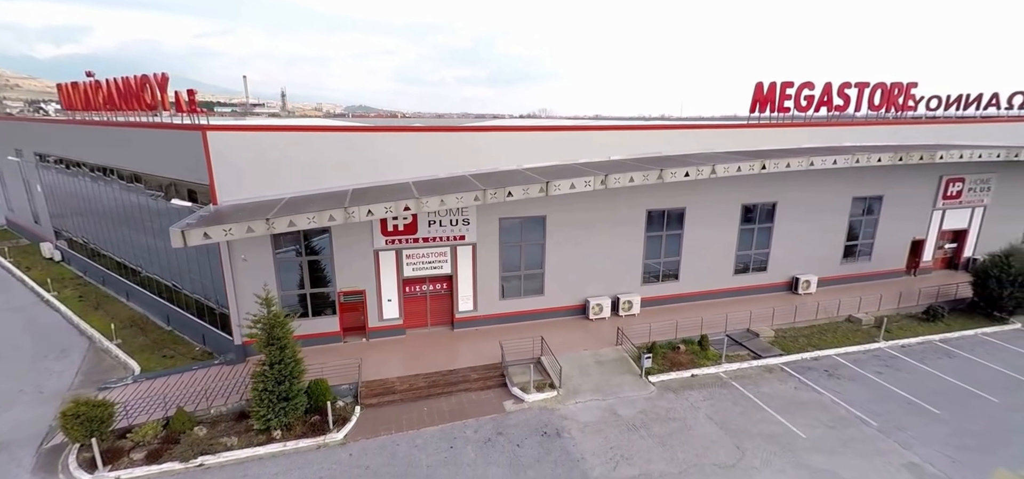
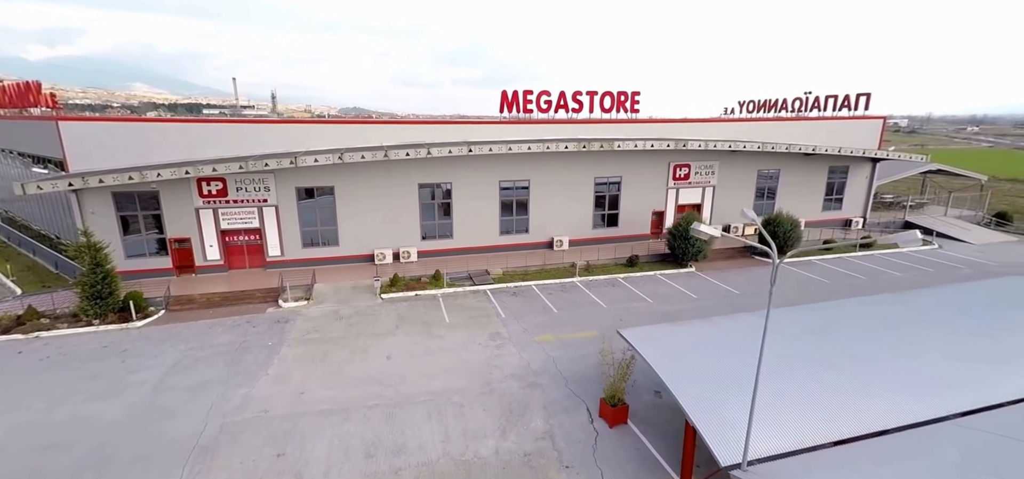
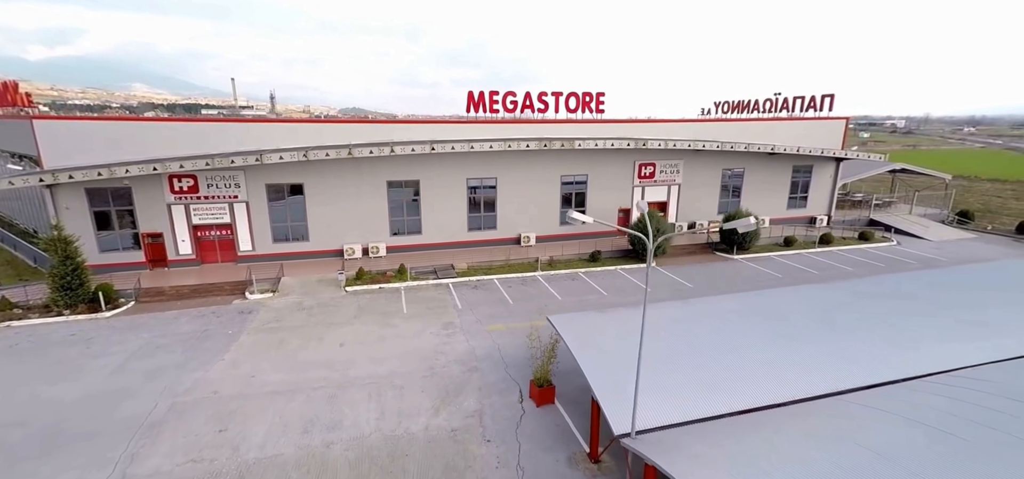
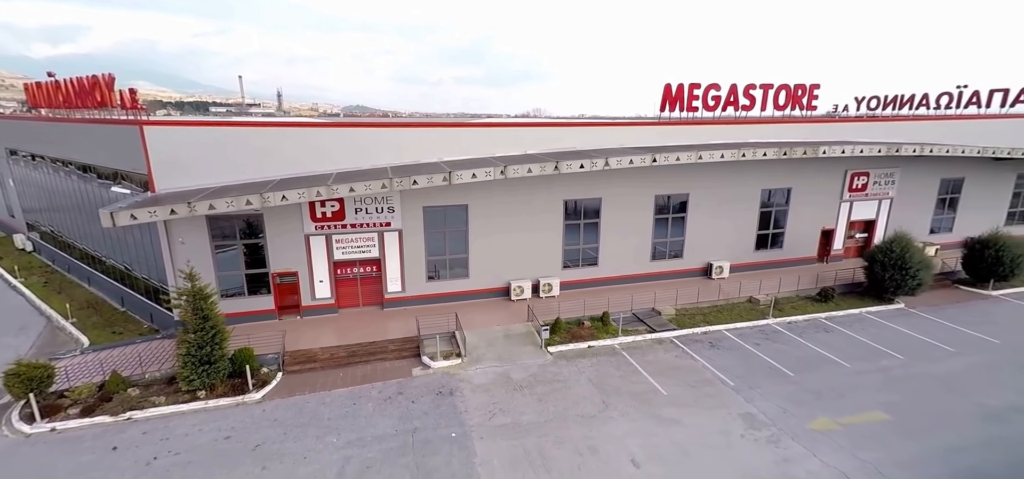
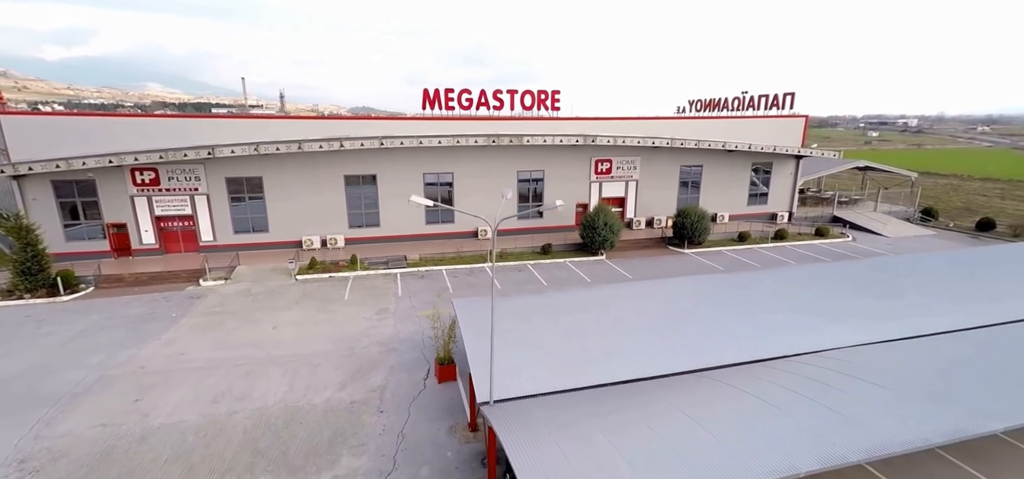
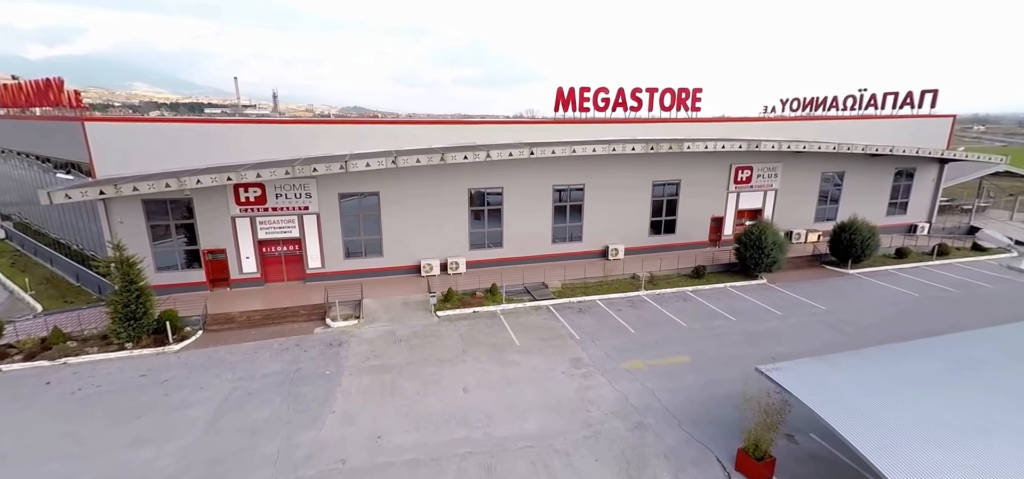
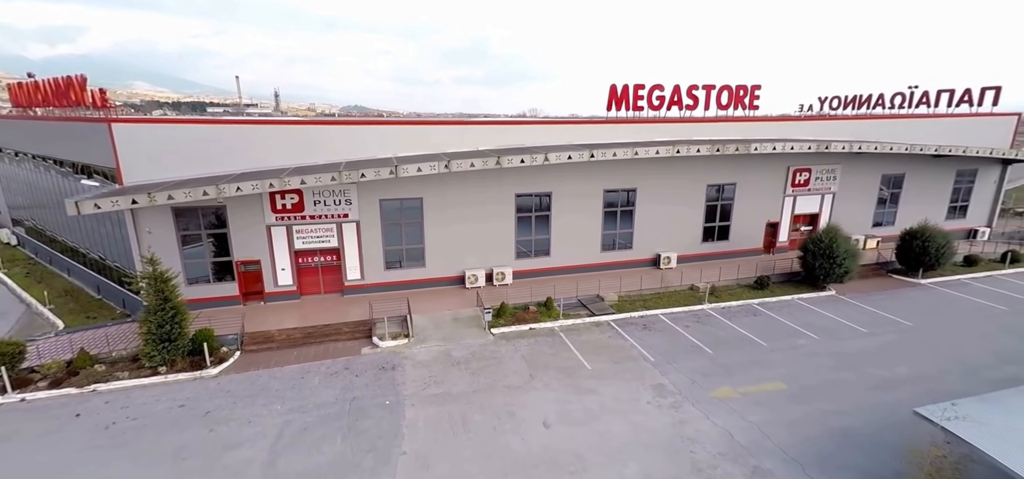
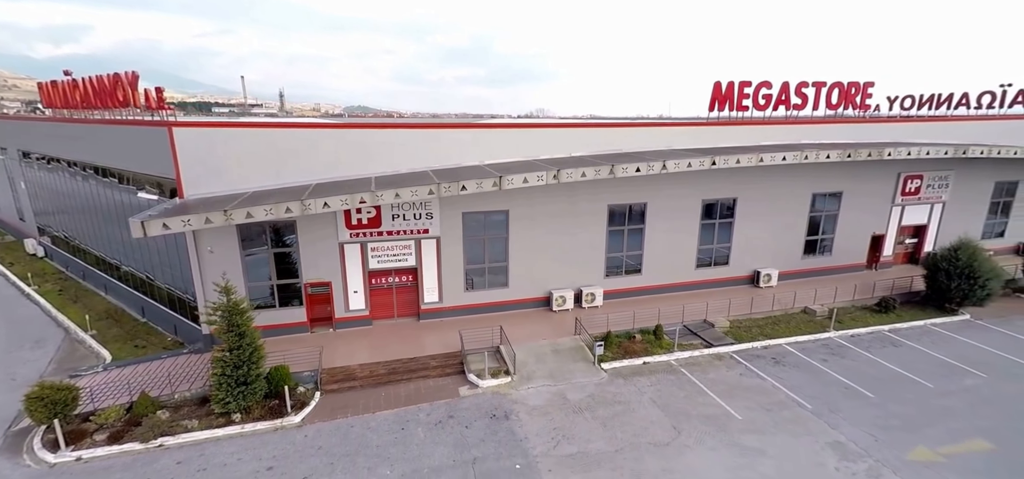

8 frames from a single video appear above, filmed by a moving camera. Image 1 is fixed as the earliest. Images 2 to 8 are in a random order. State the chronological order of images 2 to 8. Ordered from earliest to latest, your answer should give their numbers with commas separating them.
8, 4, 7, 6, 2, 3, 5
